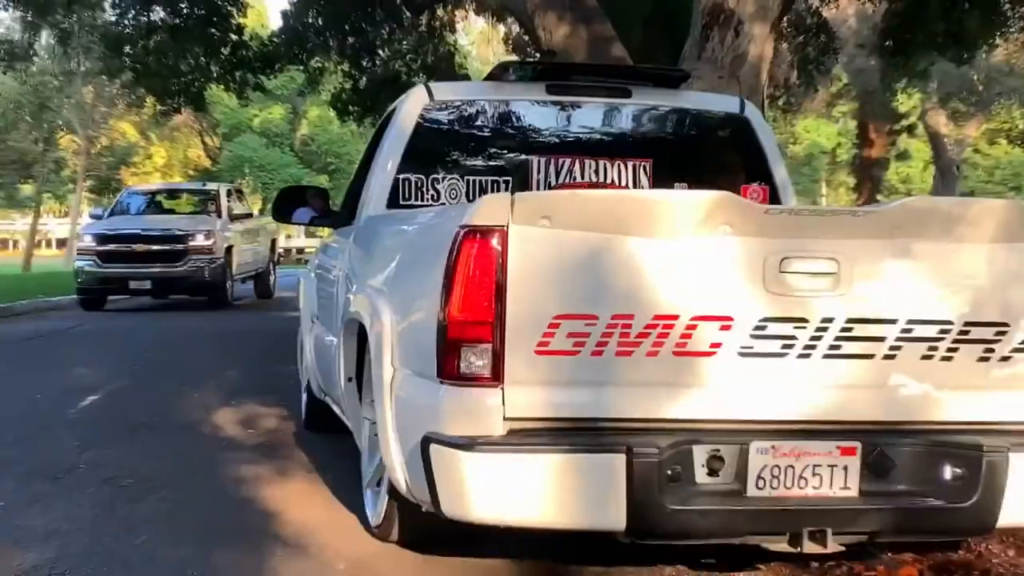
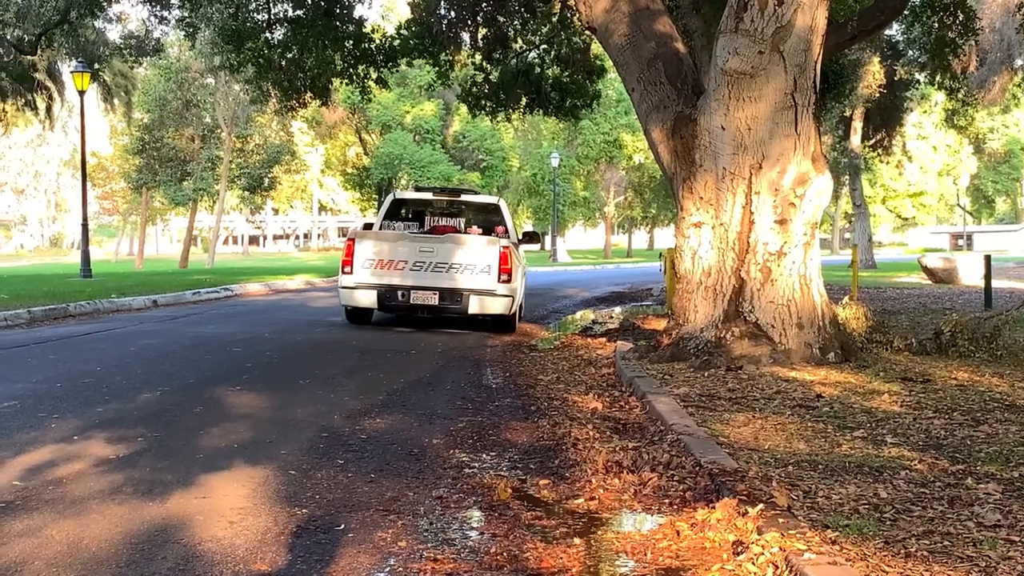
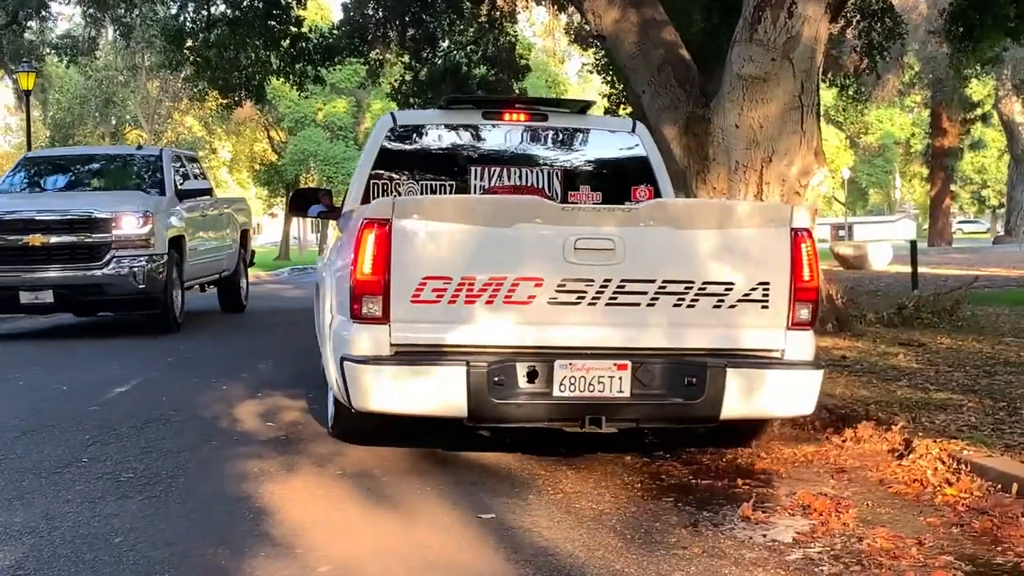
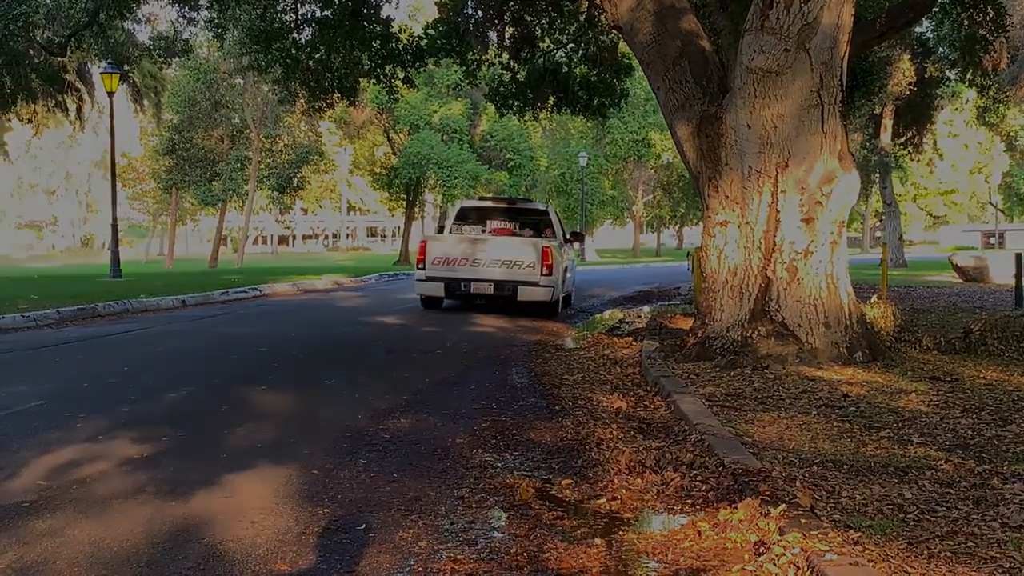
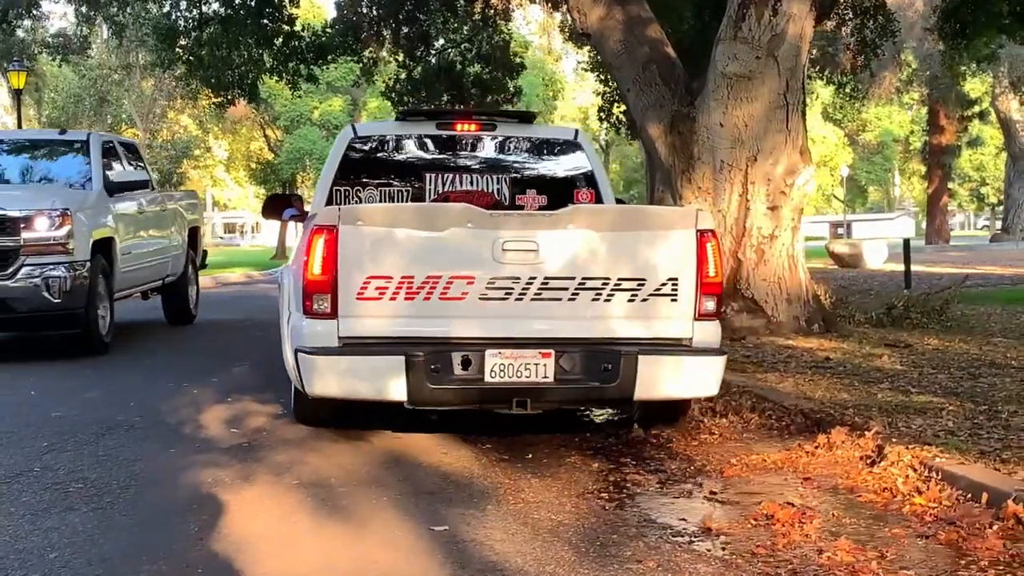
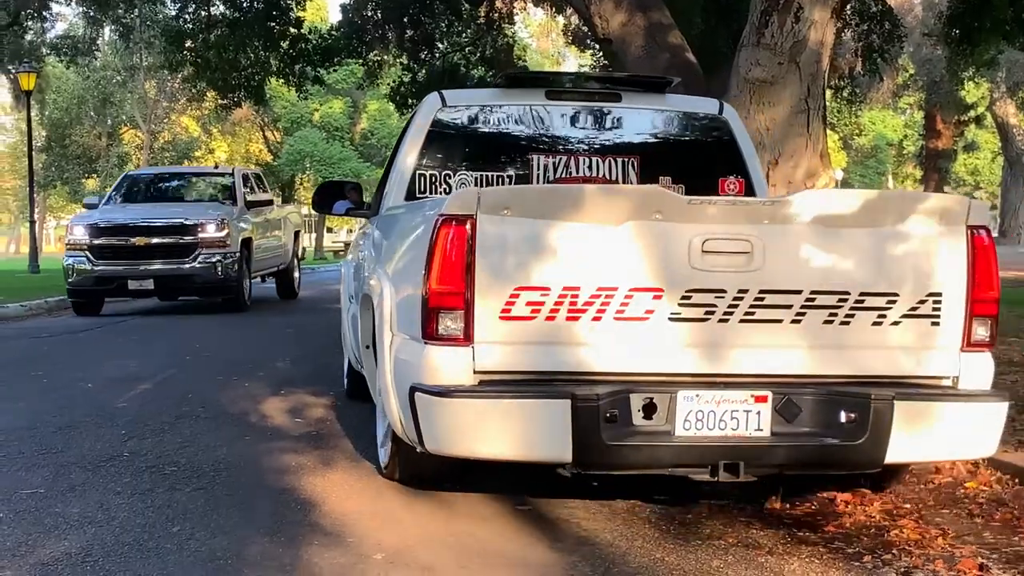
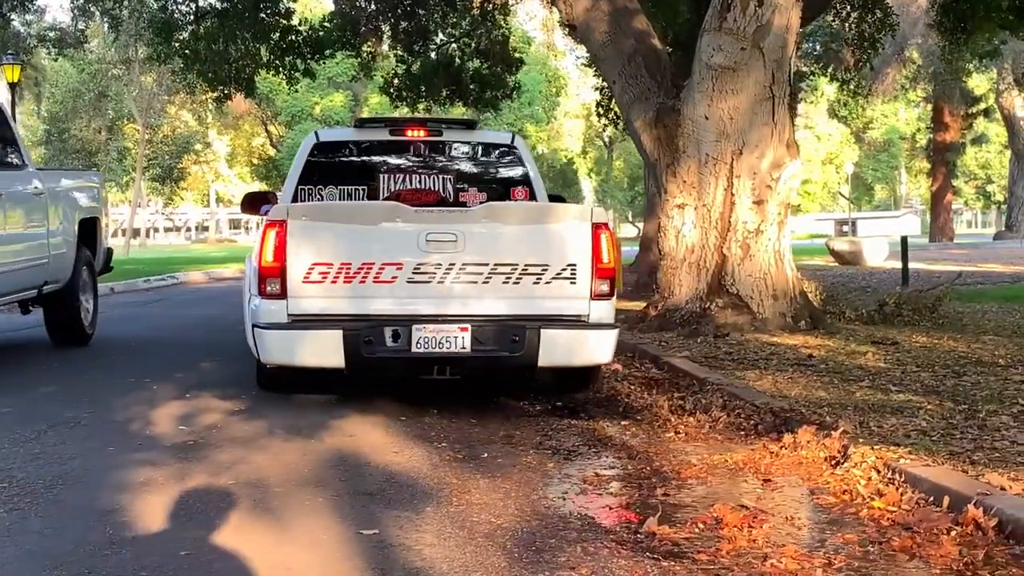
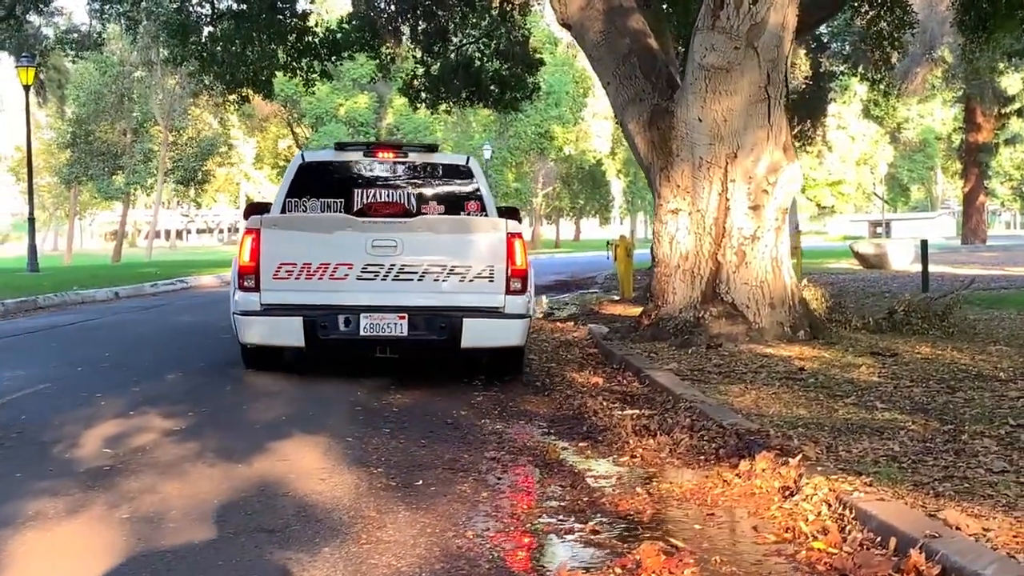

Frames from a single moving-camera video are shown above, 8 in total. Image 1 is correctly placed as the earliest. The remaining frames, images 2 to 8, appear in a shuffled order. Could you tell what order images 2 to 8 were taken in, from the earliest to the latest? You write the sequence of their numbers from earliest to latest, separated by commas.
6, 3, 5, 7, 8, 2, 4
